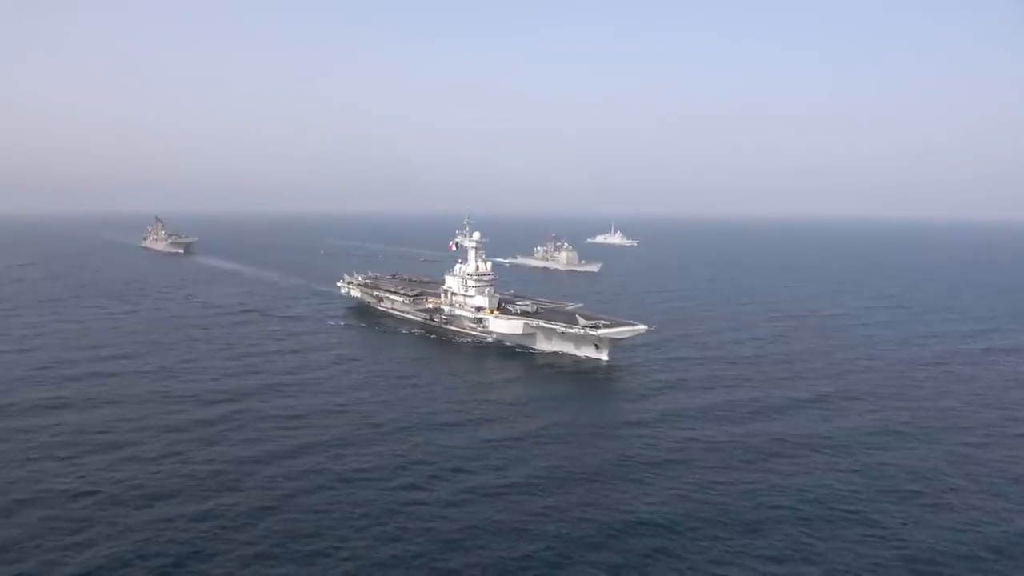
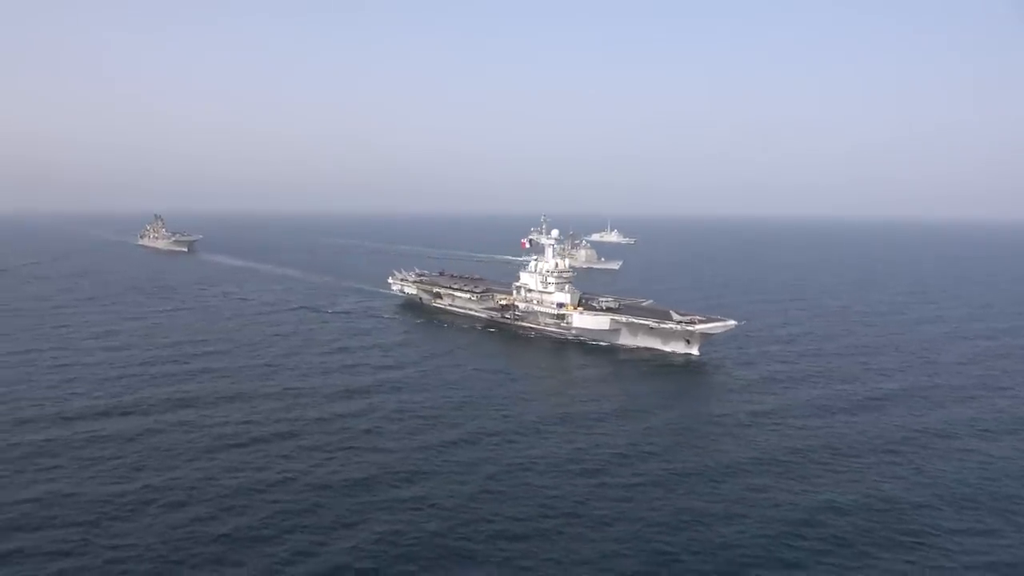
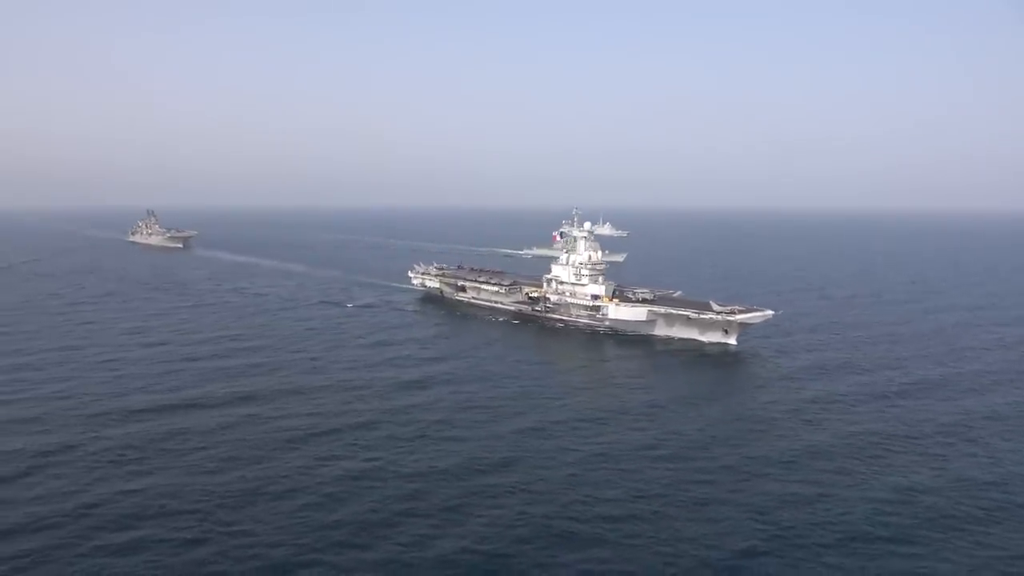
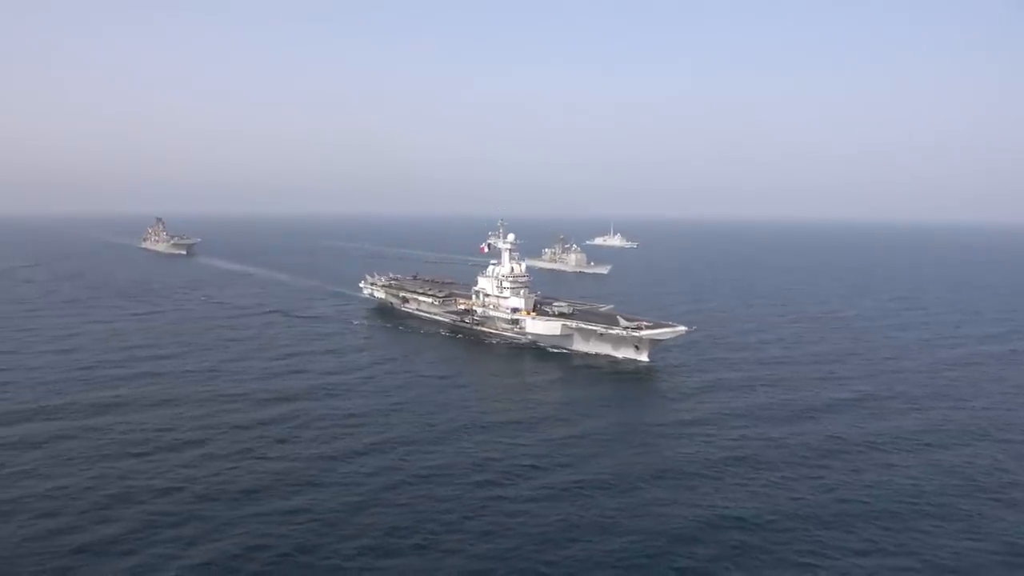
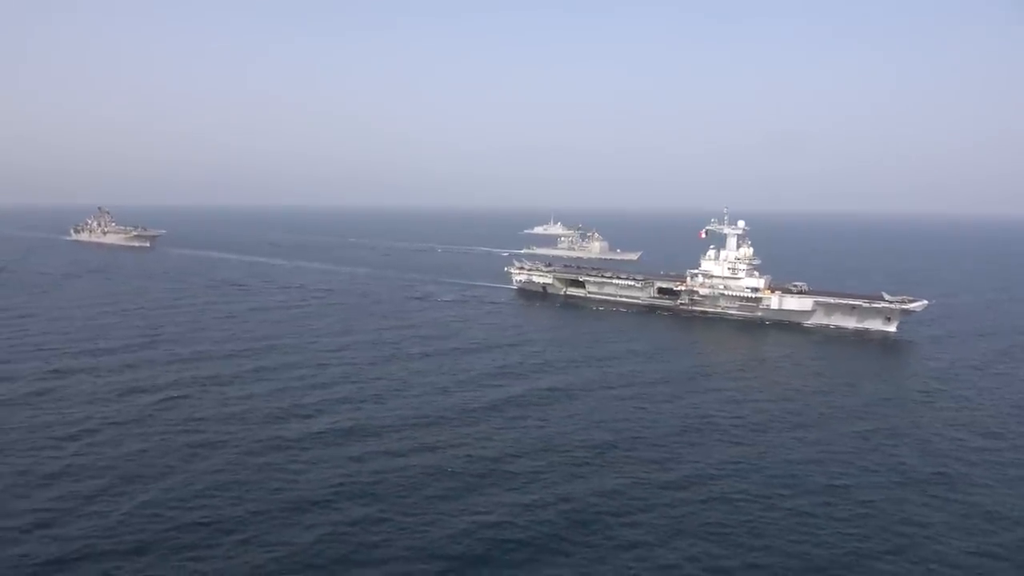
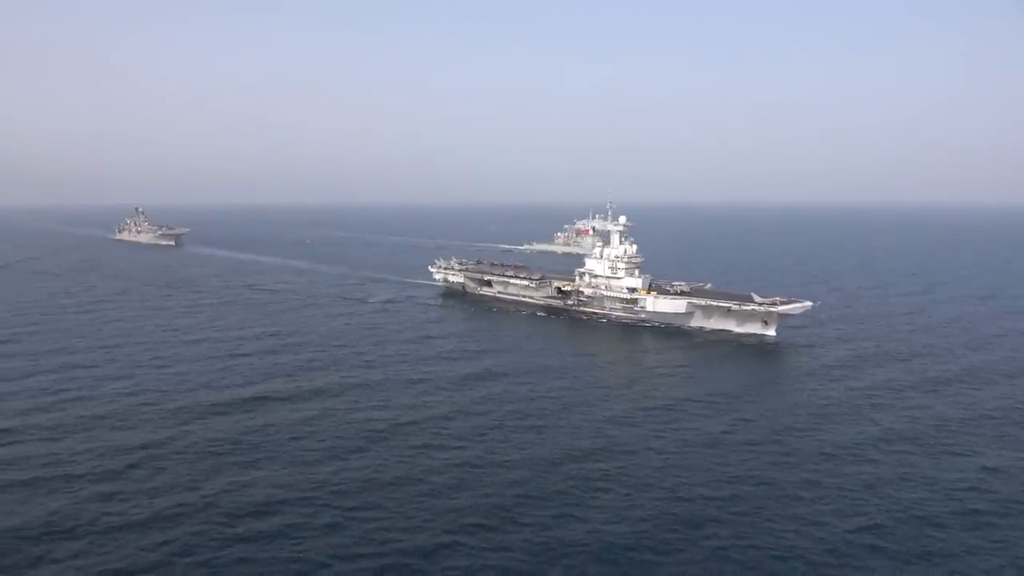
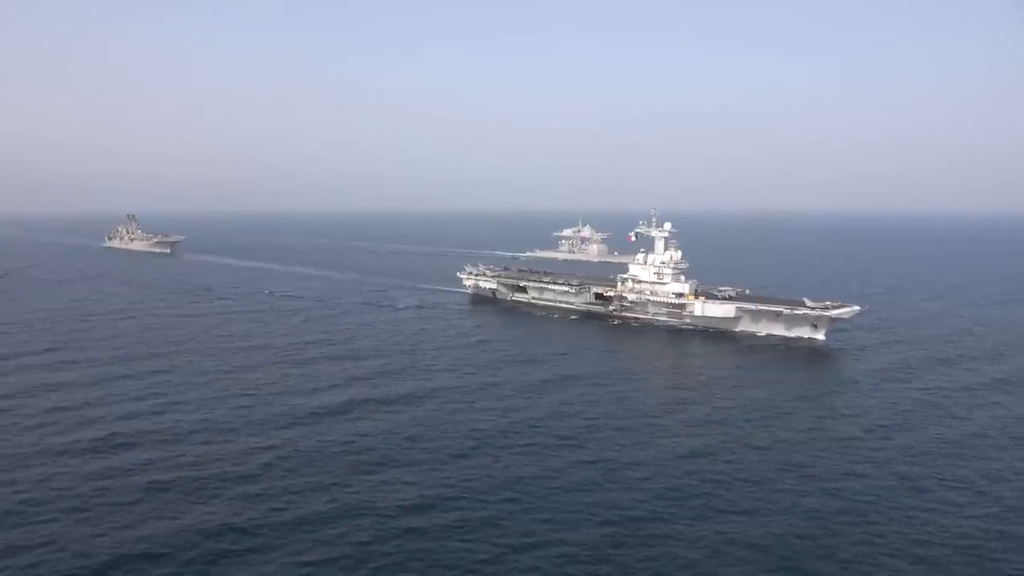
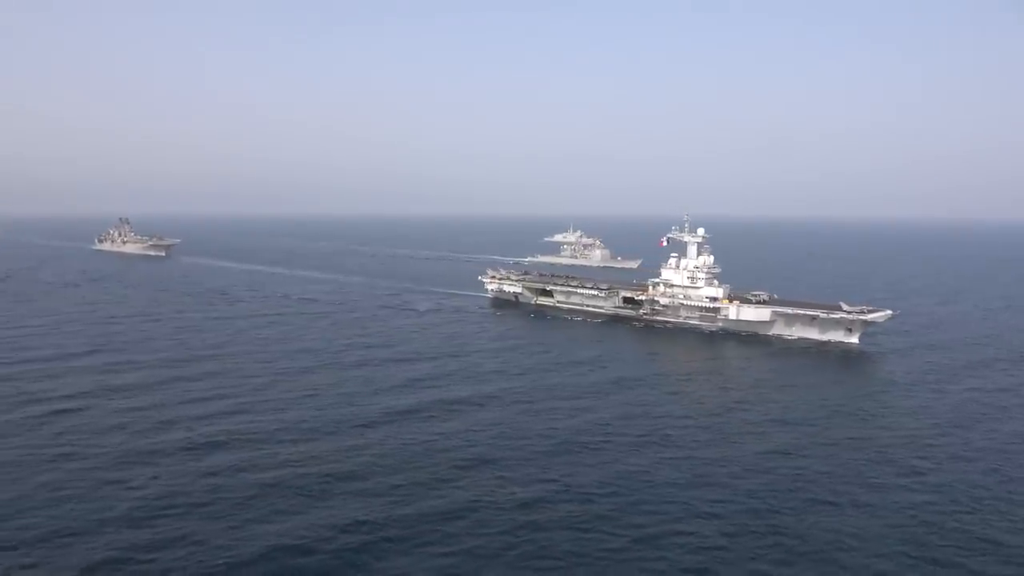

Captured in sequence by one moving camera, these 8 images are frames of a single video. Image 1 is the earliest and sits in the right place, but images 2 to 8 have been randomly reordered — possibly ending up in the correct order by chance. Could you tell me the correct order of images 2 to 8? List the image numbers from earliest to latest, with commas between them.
4, 2, 3, 6, 7, 8, 5
